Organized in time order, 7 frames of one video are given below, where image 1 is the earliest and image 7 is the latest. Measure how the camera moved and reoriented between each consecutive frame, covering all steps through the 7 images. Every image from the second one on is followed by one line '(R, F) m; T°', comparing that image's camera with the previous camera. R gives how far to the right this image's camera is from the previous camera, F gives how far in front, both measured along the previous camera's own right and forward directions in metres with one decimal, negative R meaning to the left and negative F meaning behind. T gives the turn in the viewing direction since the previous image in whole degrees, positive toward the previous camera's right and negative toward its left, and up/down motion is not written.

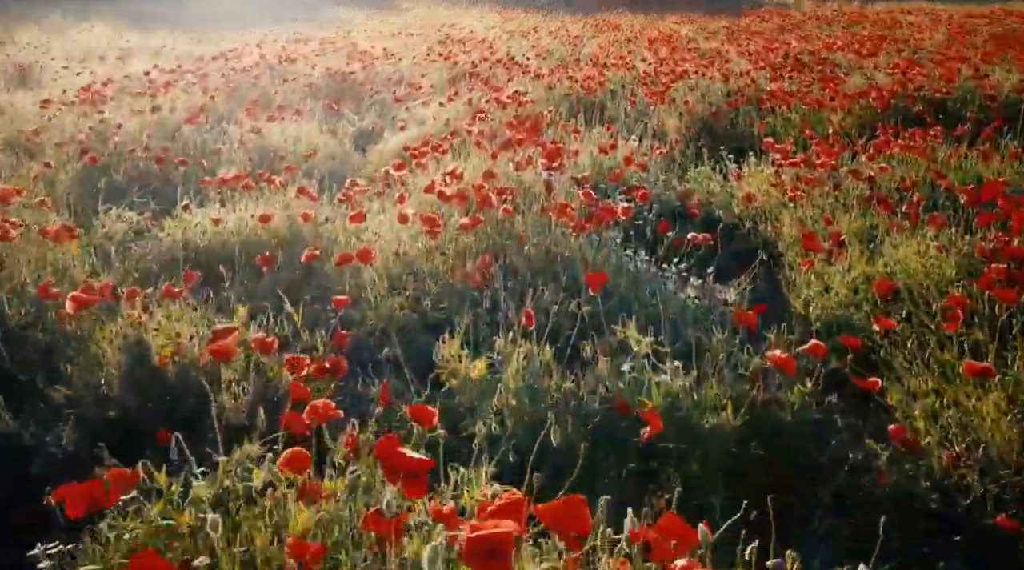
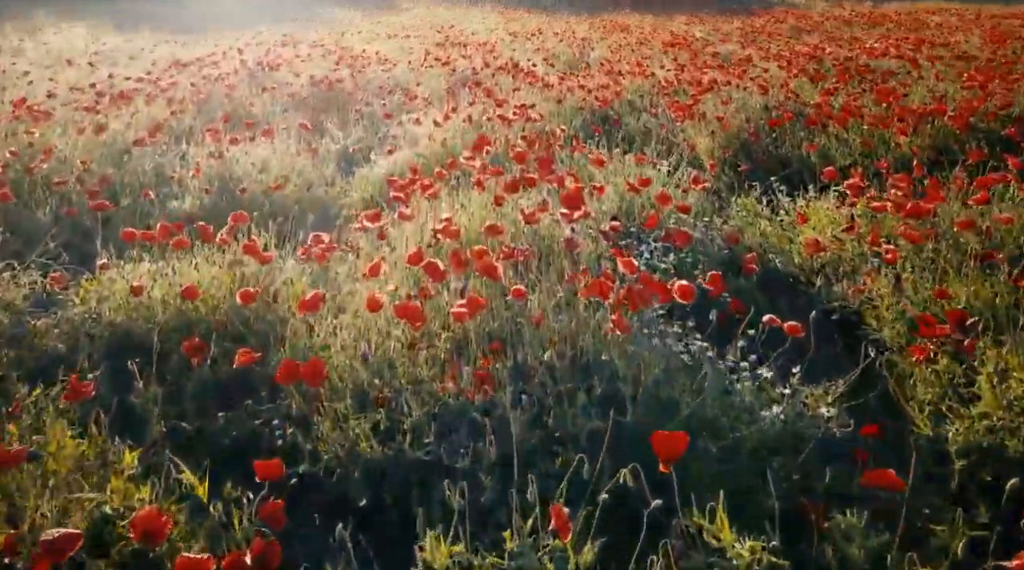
(0.0, +0.9) m; 0°
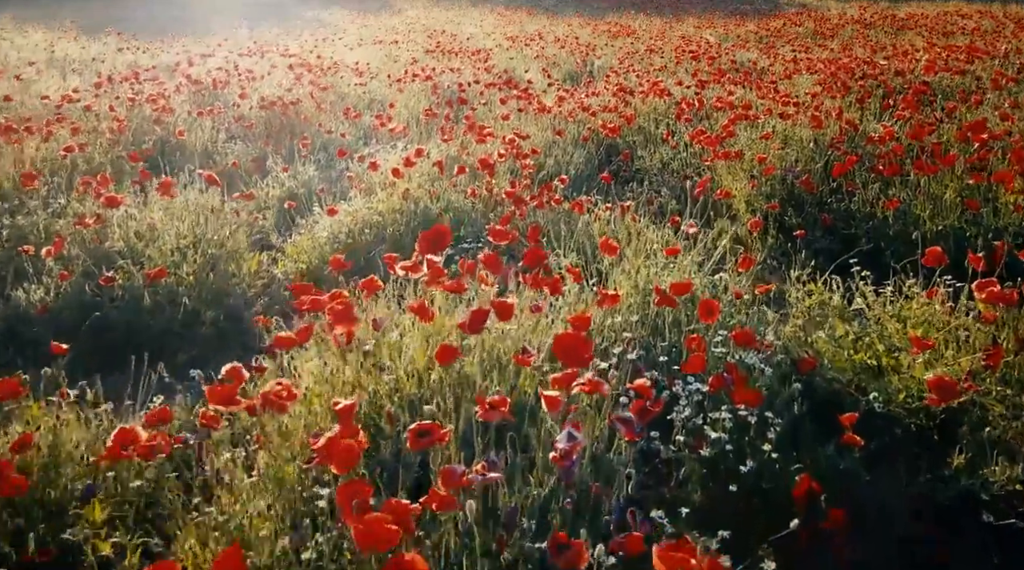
(+0.1, +1.3) m; 0°
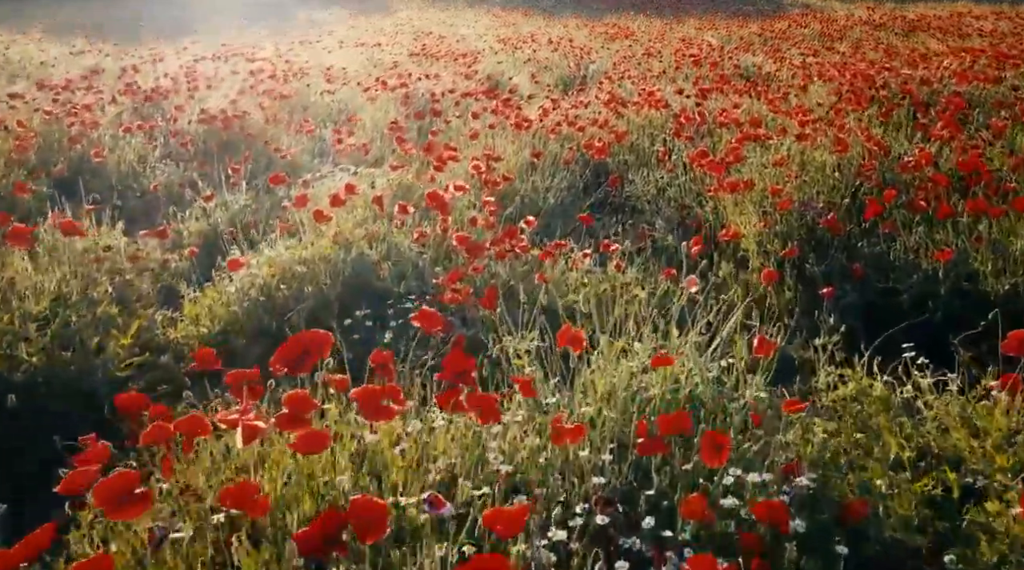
(+0.2, +0.8) m; 0°
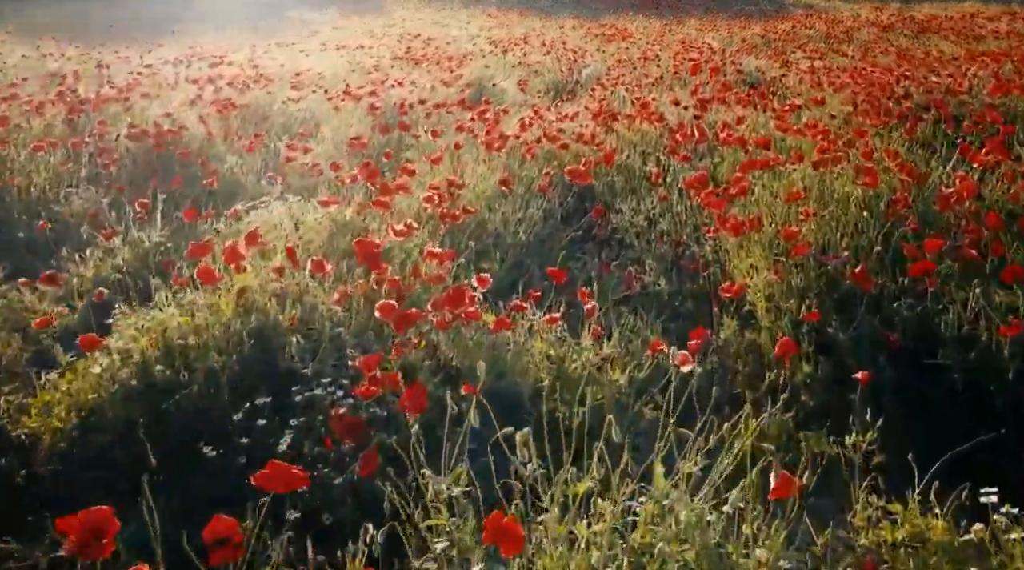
(+0.1, +0.7) m; 0°
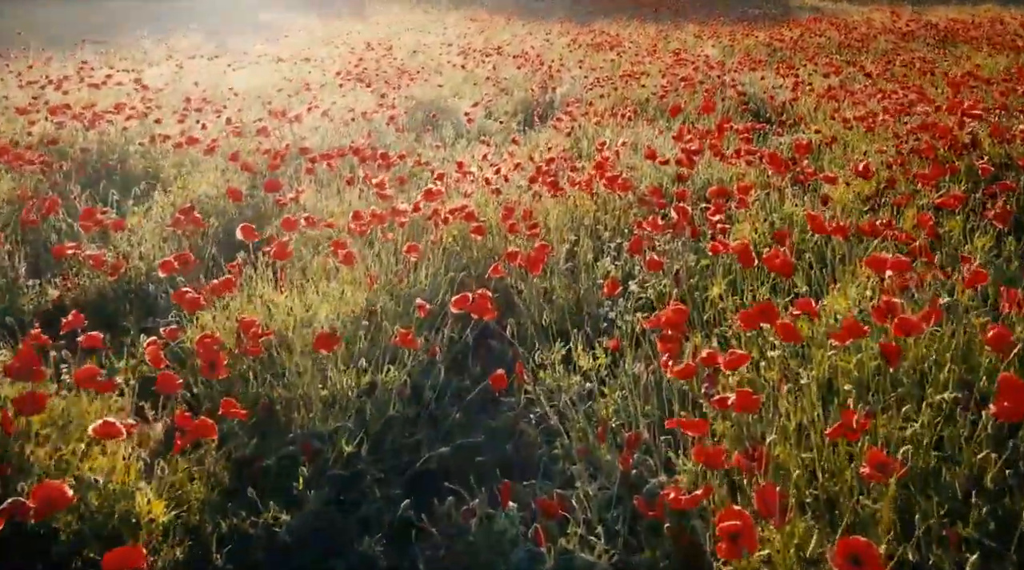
(+0.4, +1.8) m; 0°
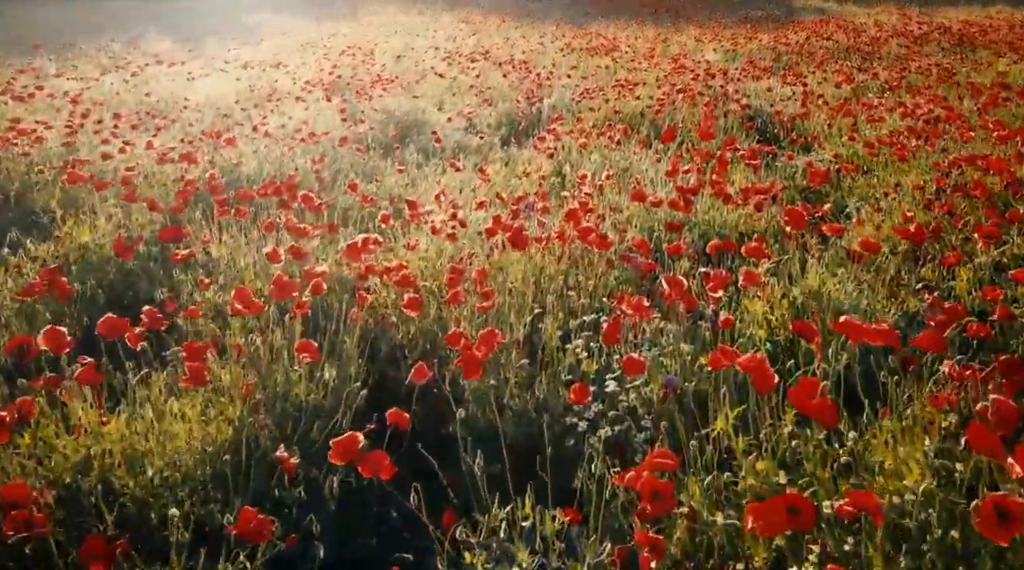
(+0.2, +0.9) m; 0°
